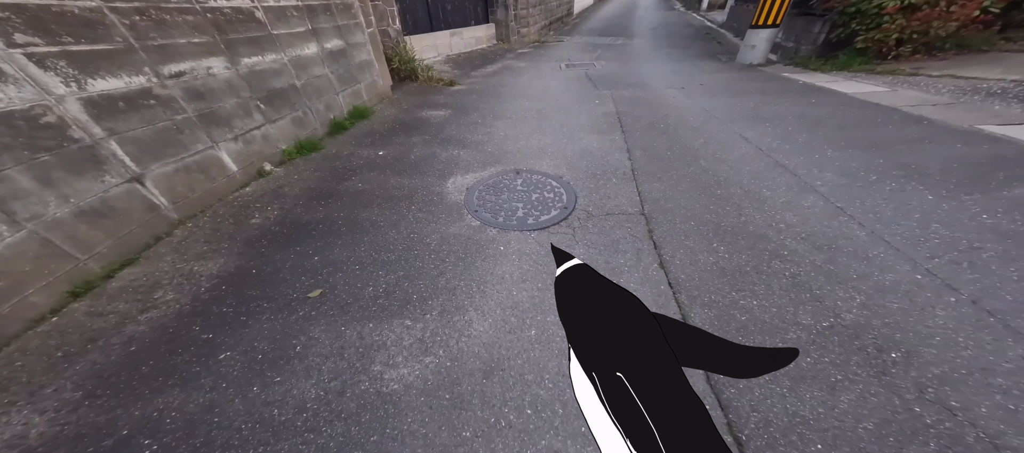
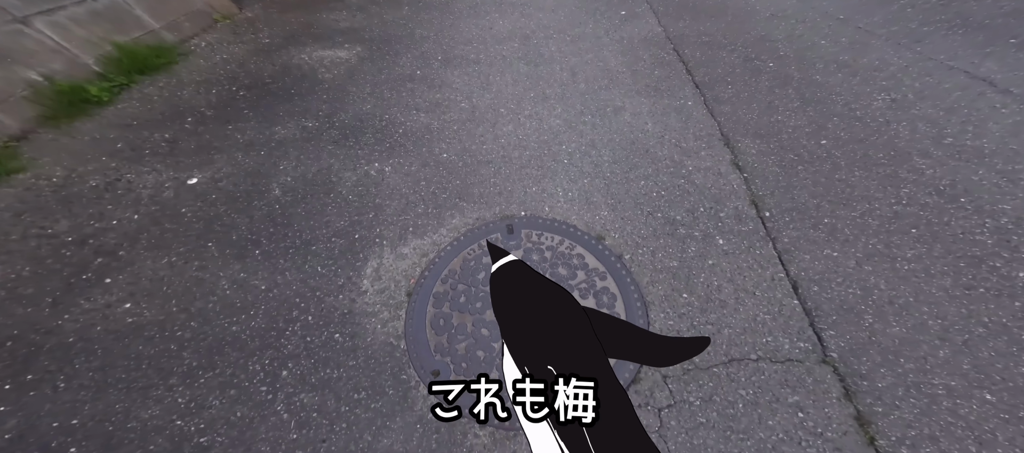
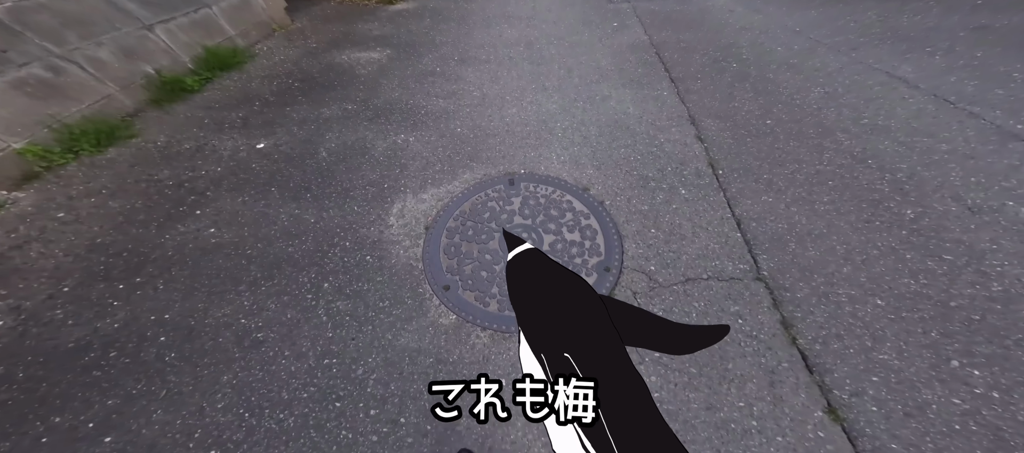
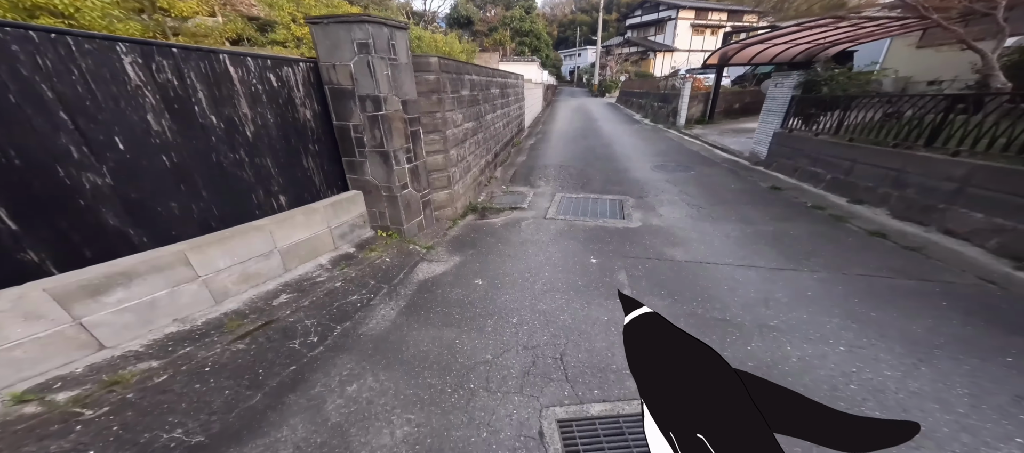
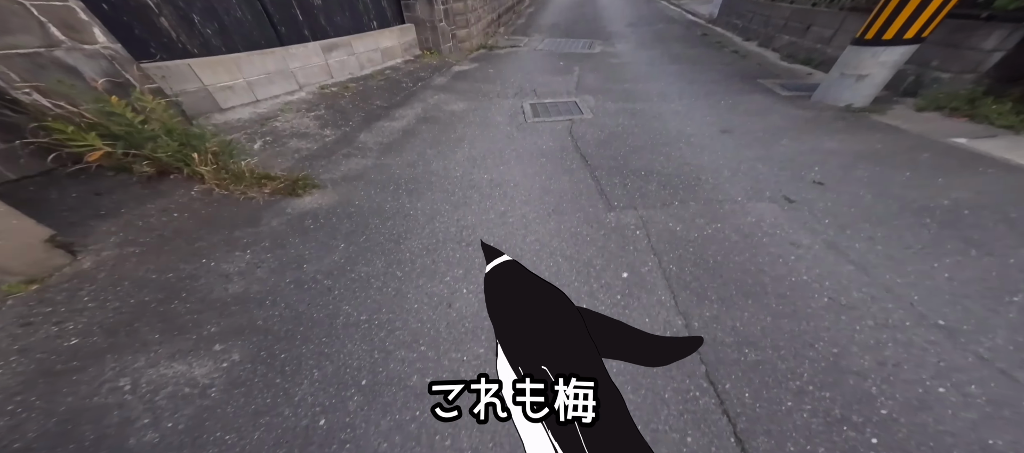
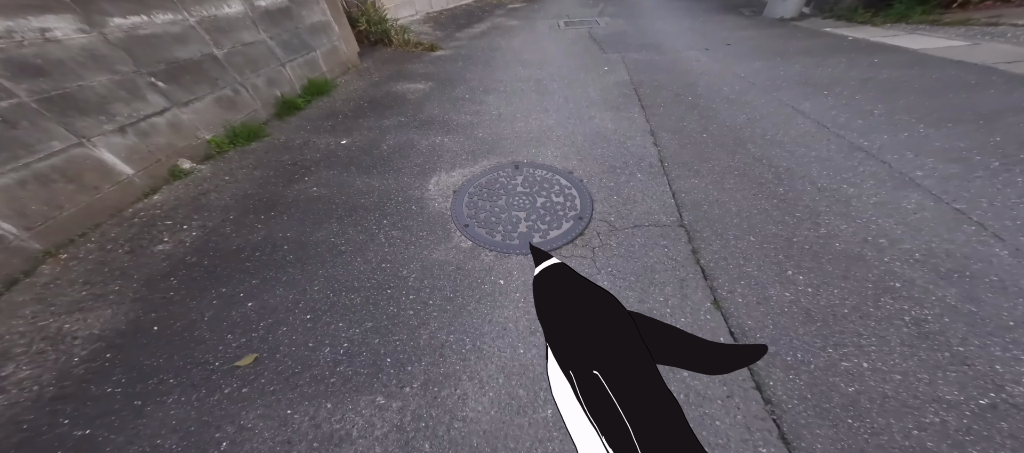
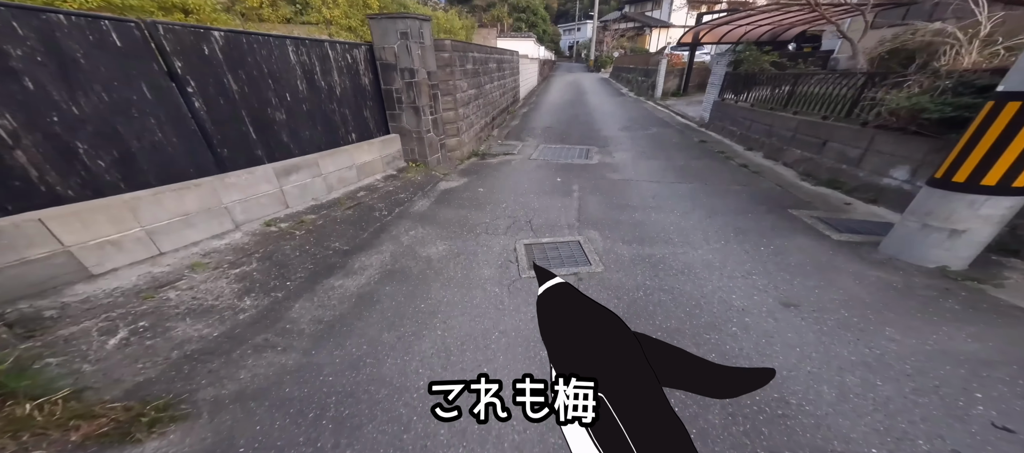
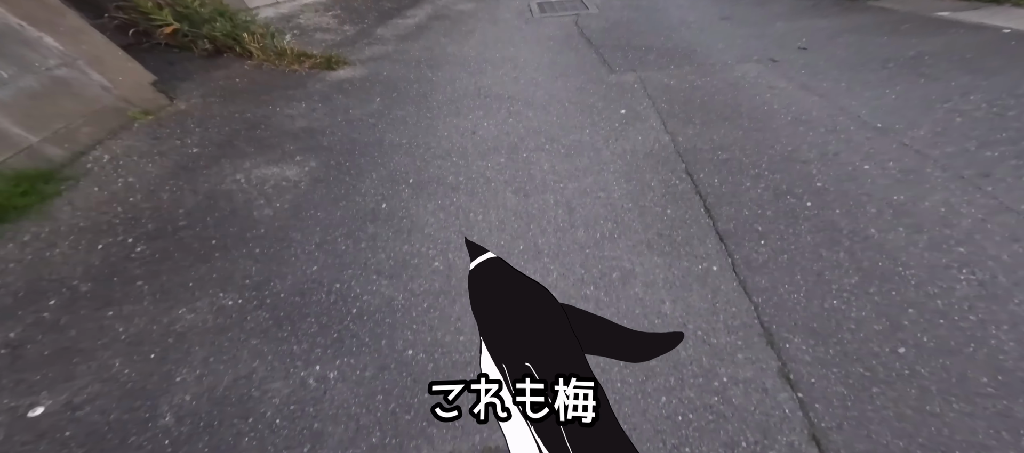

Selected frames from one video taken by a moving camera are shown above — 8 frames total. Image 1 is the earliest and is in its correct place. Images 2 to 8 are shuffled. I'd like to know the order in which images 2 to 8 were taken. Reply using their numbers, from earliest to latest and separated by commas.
6, 3, 2, 8, 5, 7, 4
